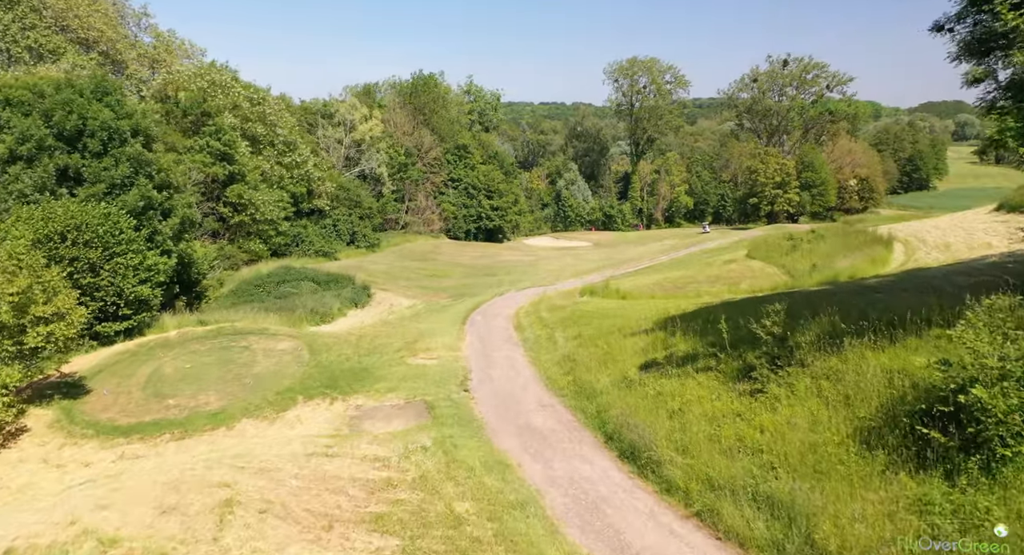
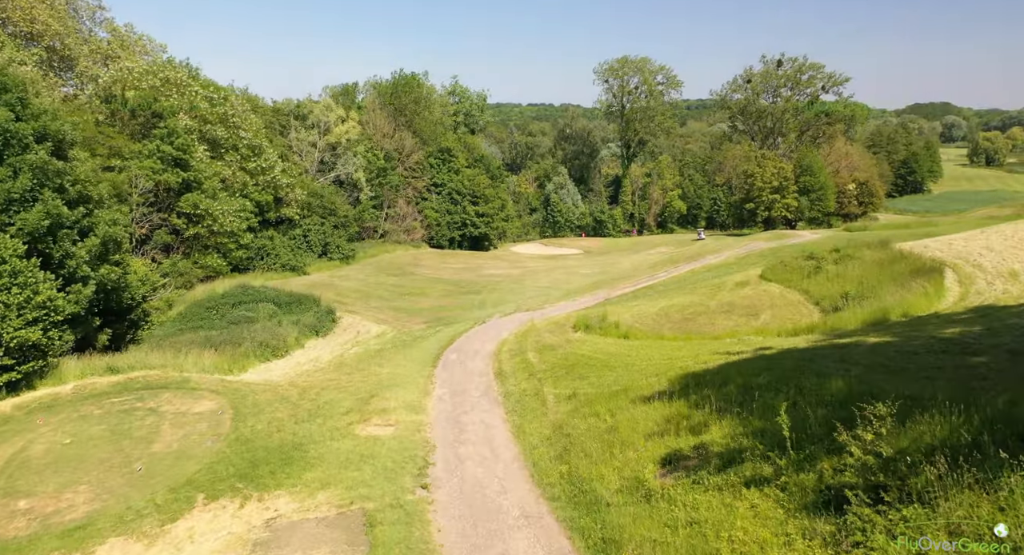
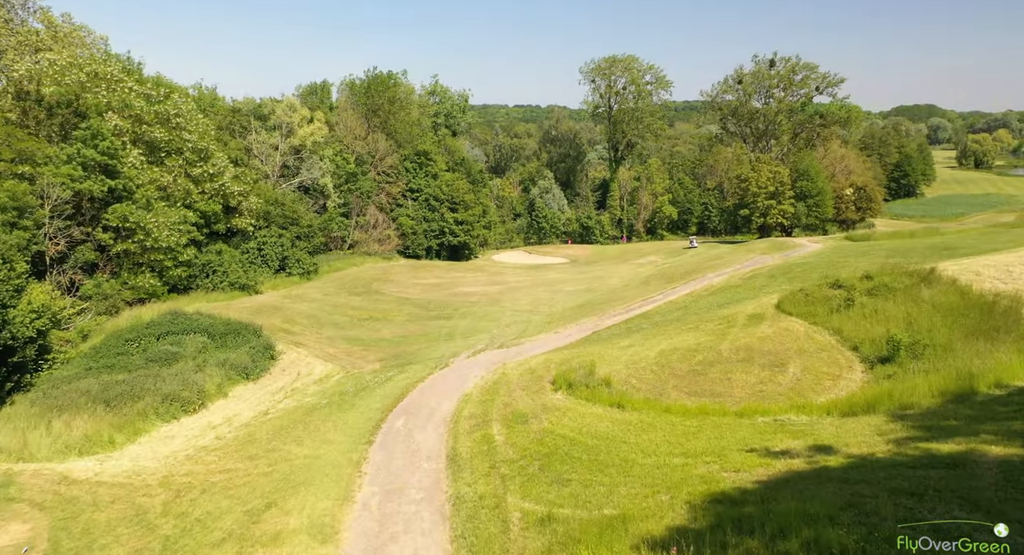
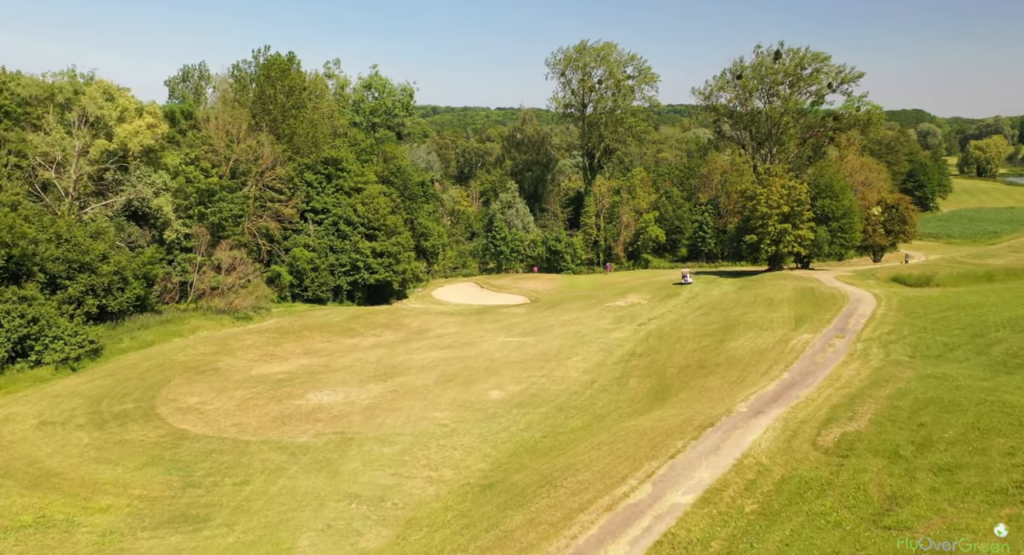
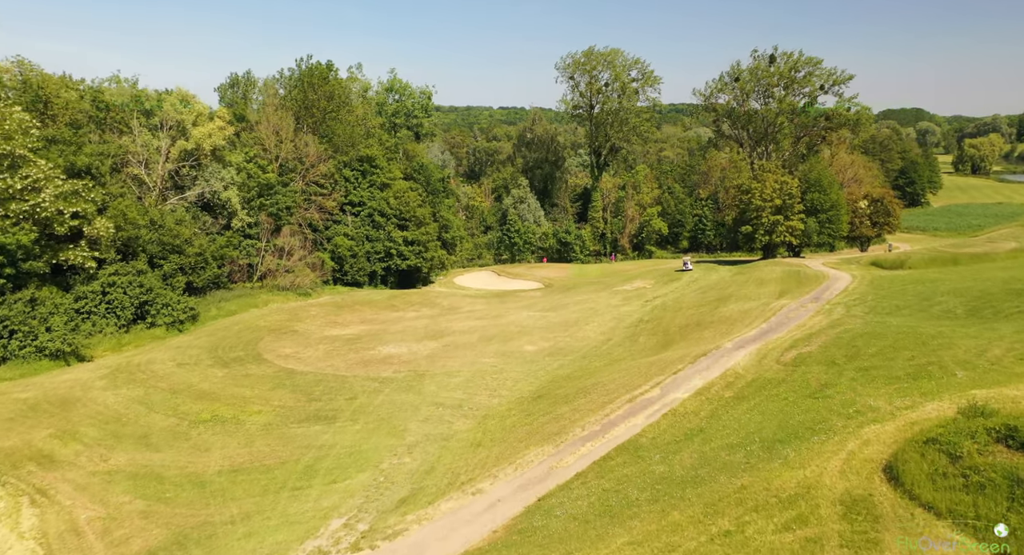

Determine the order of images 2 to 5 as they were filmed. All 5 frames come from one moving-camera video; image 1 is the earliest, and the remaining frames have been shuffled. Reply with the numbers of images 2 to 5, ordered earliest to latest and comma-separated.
2, 3, 5, 4
